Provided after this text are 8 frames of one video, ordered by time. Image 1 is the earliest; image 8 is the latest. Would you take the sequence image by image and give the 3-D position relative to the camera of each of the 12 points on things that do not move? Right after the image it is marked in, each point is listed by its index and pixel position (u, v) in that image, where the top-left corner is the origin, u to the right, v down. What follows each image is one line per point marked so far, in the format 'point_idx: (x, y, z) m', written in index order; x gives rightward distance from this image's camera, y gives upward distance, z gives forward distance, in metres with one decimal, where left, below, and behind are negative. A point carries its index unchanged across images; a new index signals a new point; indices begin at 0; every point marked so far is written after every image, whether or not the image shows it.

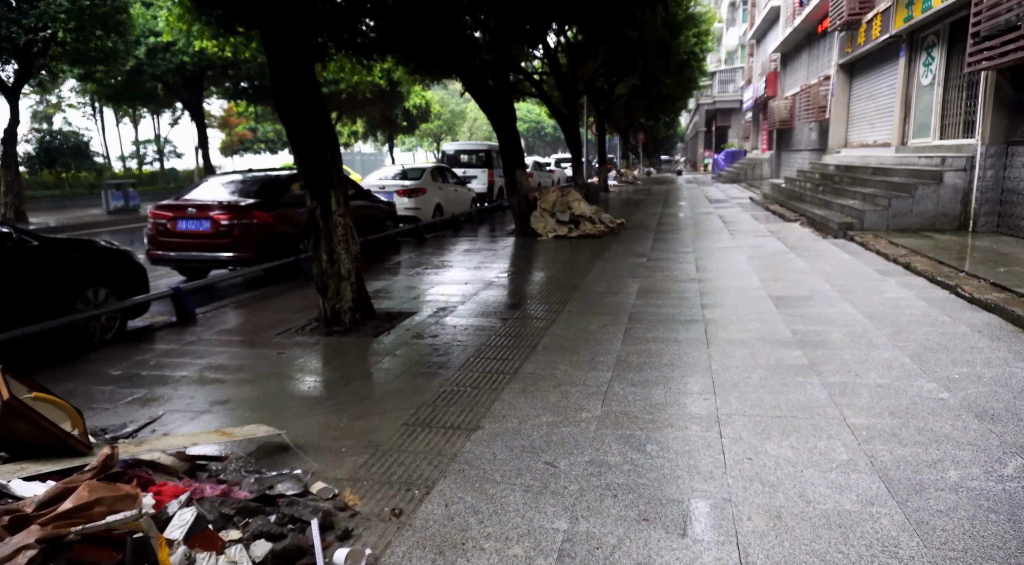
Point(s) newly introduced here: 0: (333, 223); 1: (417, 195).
0: (-1.5, +0.5, +6.2) m
1: (-1.9, +1.7, +14.4) m
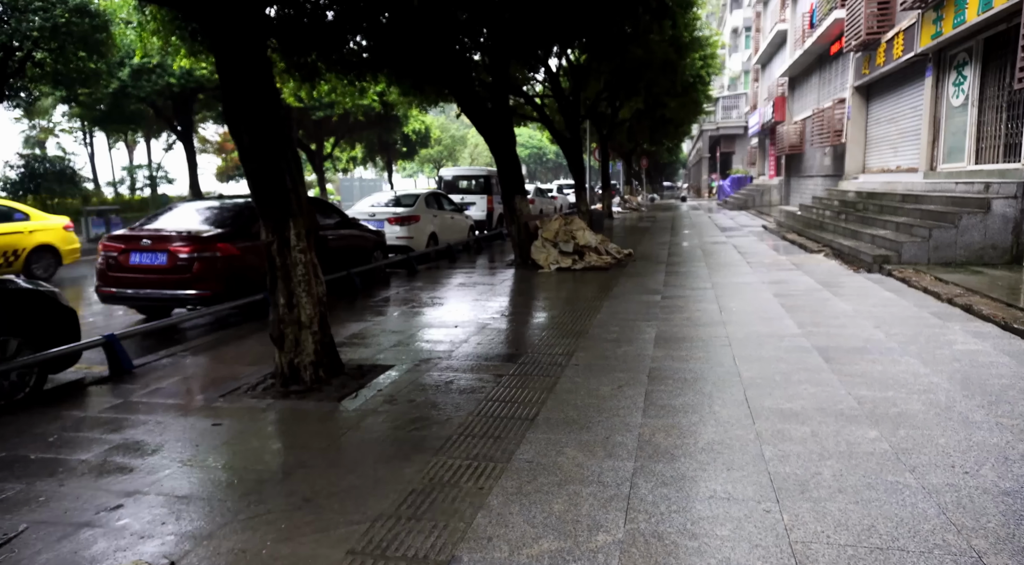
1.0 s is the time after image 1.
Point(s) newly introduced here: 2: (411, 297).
0: (-1.6, +0.2, +5.2) m
1: (-1.9, +1.1, +13.5) m
2: (-1.3, -0.2, +9.8) m
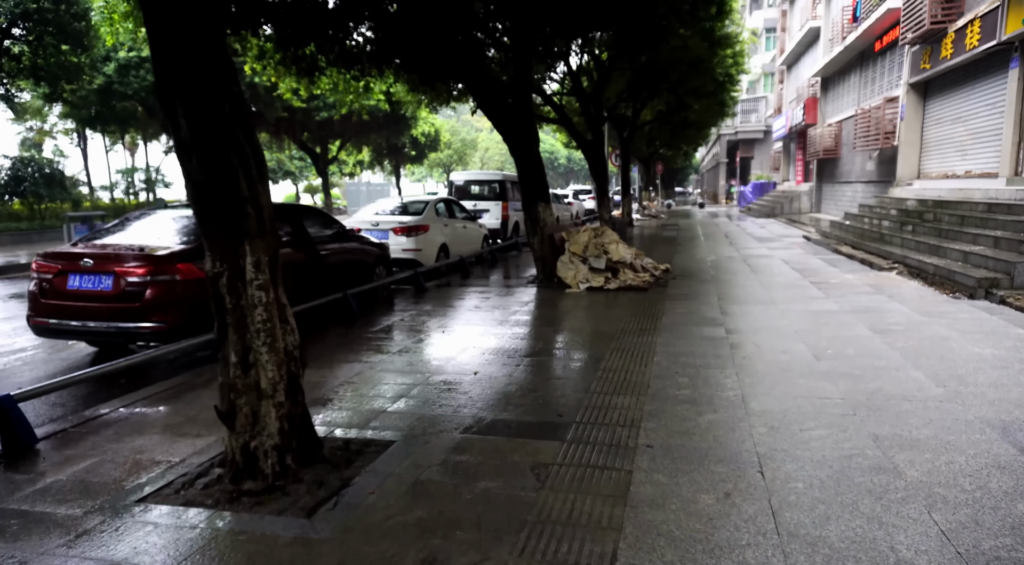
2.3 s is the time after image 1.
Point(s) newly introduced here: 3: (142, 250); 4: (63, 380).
0: (-1.3, -0.1, +3.6) m
1: (-1.6, +0.8, +11.9) m
2: (-1.0, -0.4, +8.3) m
3: (-3.2, +0.3, +6.3) m
4: (-3.1, -0.7, +5.0) m
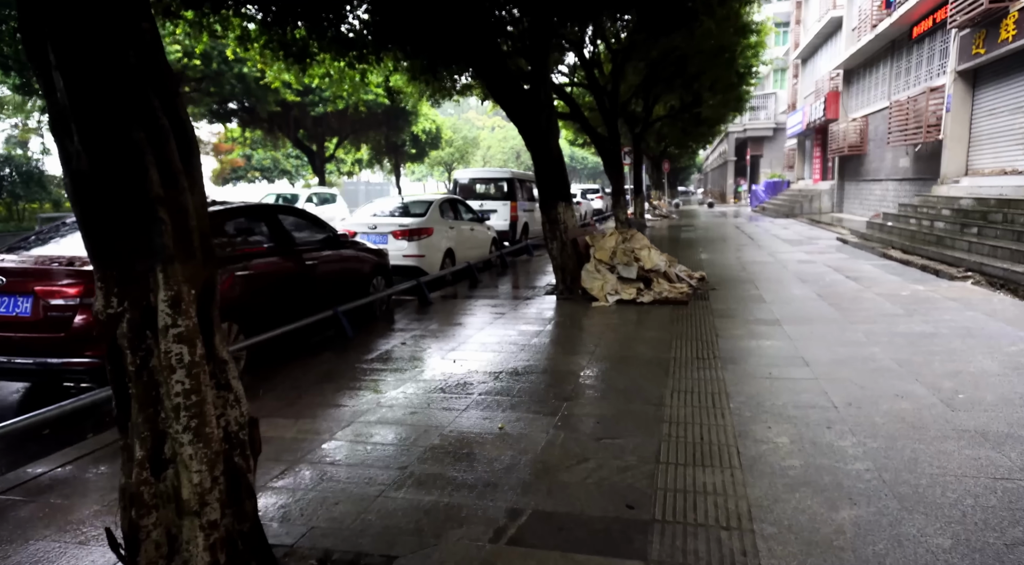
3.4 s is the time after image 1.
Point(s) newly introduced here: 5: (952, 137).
0: (-1.1, -0.2, +2.3) m
1: (-1.3, +0.7, +10.6) m
2: (-0.8, -0.6, +6.9) m
3: (-3.0, +0.1, +4.9) m
4: (-2.9, -0.8, +3.6) m
5: (+9.5, +3.1, +15.7) m
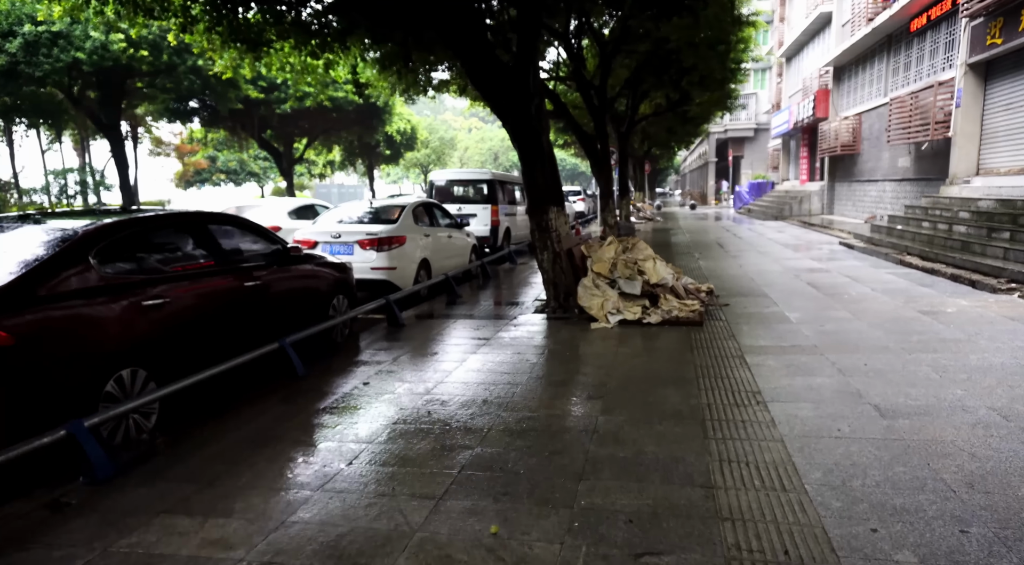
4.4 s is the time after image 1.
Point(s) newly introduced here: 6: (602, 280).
0: (-1.0, -0.4, +1.0) m
1: (-1.6, +0.5, +9.3) m
2: (-0.9, -0.8, +5.6) m
3: (-3.0, -0.1, +3.6) m
4: (-2.9, -1.0, +2.3) m
5: (+9.1, +3.0, +14.8) m
6: (+1.0, 0.0, +8.0) m
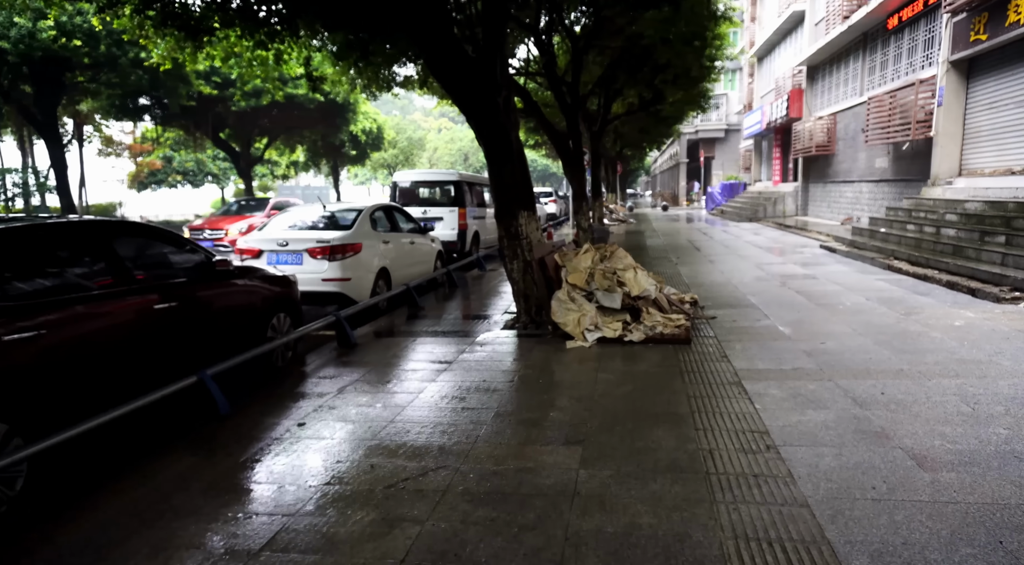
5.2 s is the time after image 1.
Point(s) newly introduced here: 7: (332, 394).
0: (-1.1, -0.5, +0.1) m
1: (-1.9, +0.3, +8.4) m
2: (-1.1, -0.9, +4.8) m
3: (-3.2, -0.2, +2.6) m
4: (-3.0, -1.2, +1.4) m
5: (+8.5, +2.9, +14.3) m
6: (+0.6, -0.1, +7.2) m
7: (-1.3, -0.8, +5.4) m
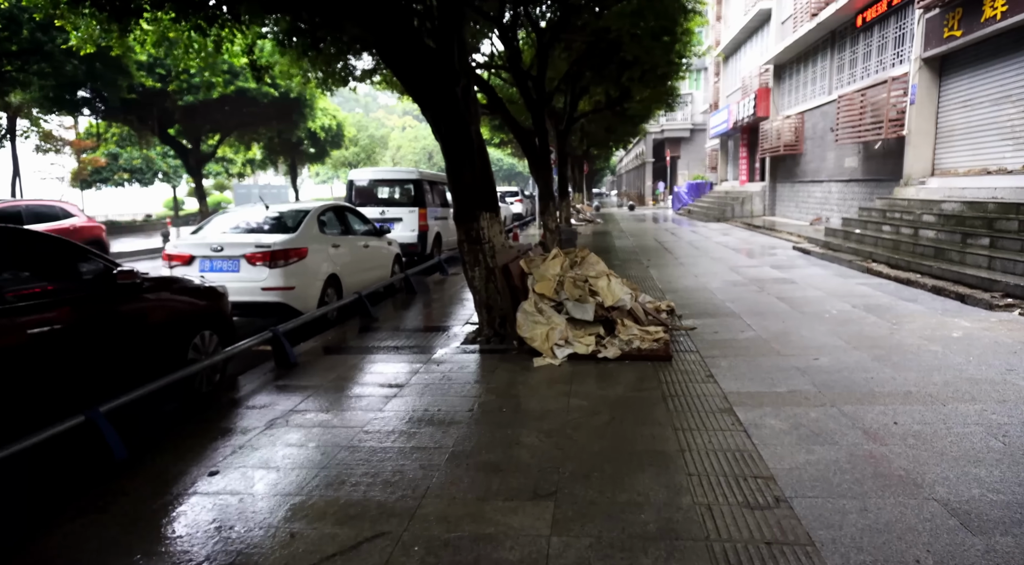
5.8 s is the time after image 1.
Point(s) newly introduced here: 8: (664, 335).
0: (-1.1, -0.6, -0.6) m
1: (-2.3, +0.2, +7.6) m
2: (-1.3, -1.0, +4.0) m
3: (-3.3, -0.3, +1.8) m
4: (-3.1, -1.3, +0.5) m
5: (+7.8, +2.9, +14.0) m
6: (+0.3, -0.2, +6.5) m
7: (-1.6, -0.9, +4.6) m
8: (+1.3, -0.5, +6.5) m
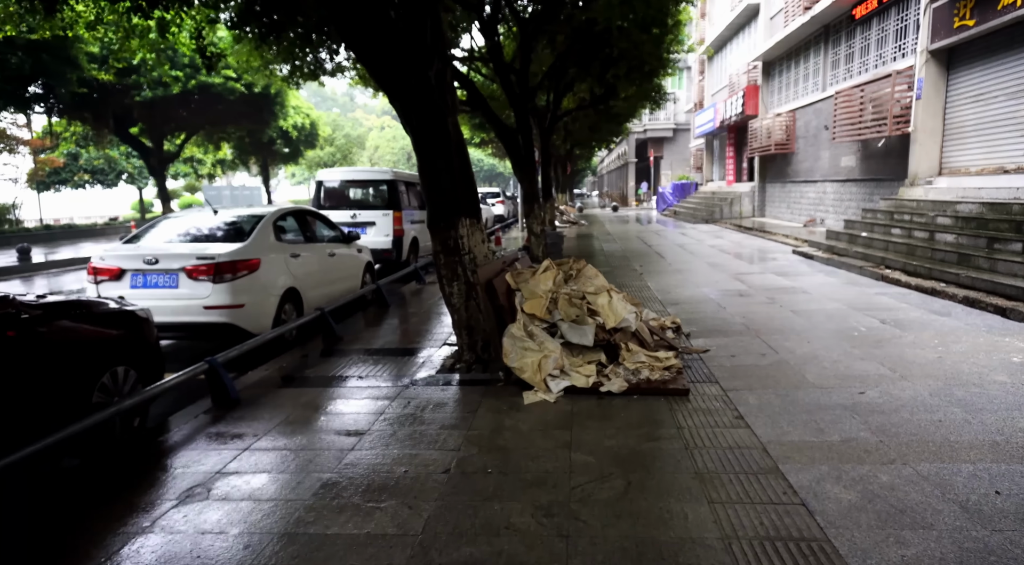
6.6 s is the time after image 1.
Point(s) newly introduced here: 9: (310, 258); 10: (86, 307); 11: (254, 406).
0: (-1.0, -0.8, -1.7) m
1: (-2.5, +0.1, +6.5) m
2: (-1.4, -1.1, +3.0) m
3: (-3.3, -0.5, +0.7) m
4: (-3.0, -1.4, -0.6) m
5: (+7.5, +2.8, +13.2) m
6: (+0.2, -0.3, +5.5) m
7: (-1.7, -1.1, +3.5) m
8: (+1.2, -0.6, +5.5) m
9: (-2.2, +0.3, +8.1) m
10: (-2.6, -0.2, +4.4) m
11: (-1.8, -0.9, +5.2) m
